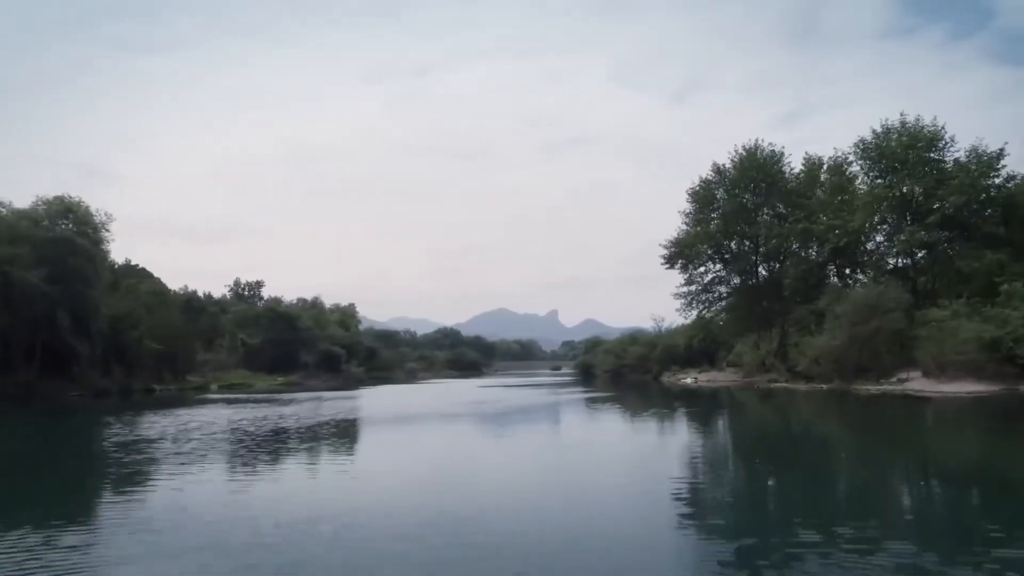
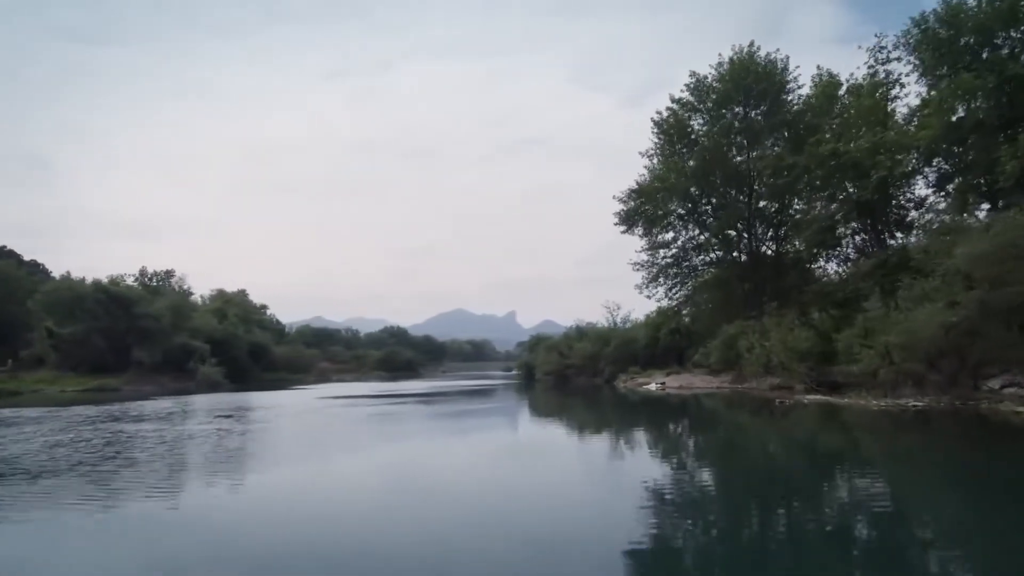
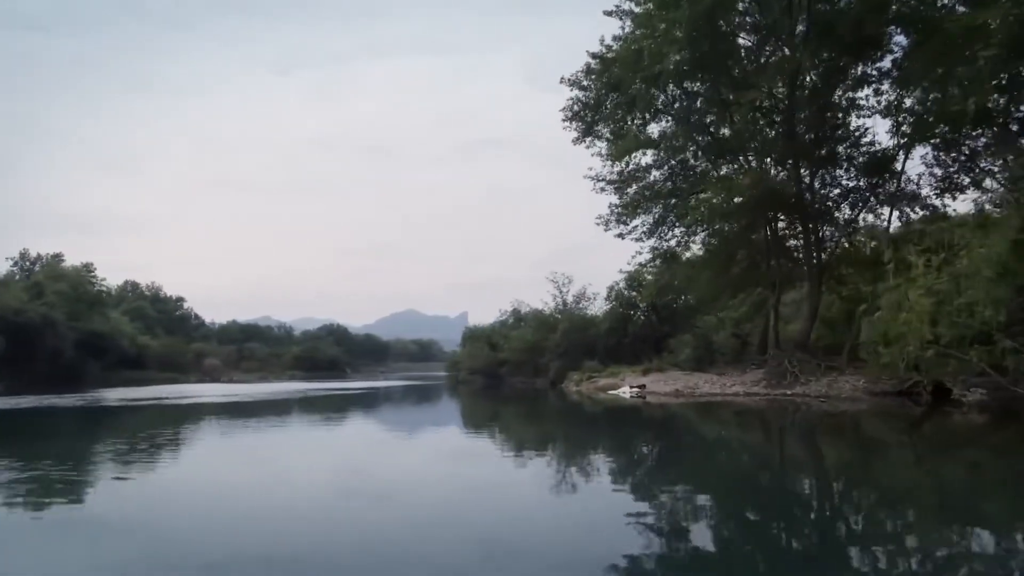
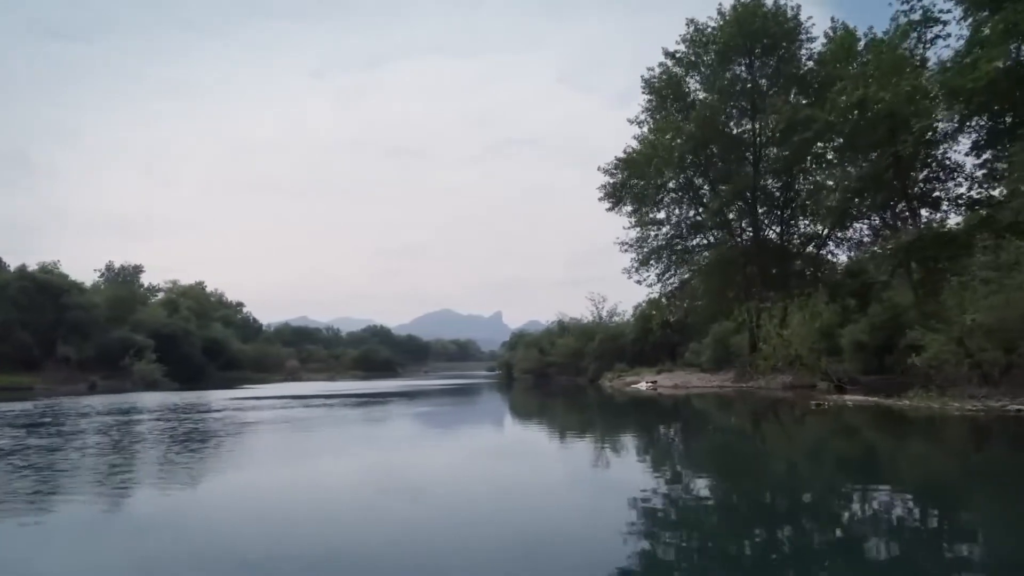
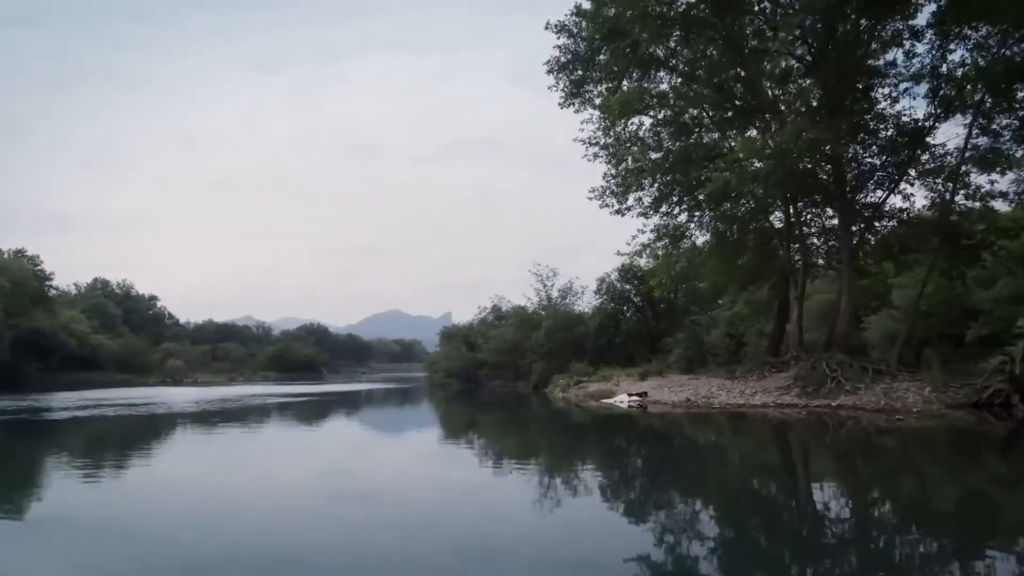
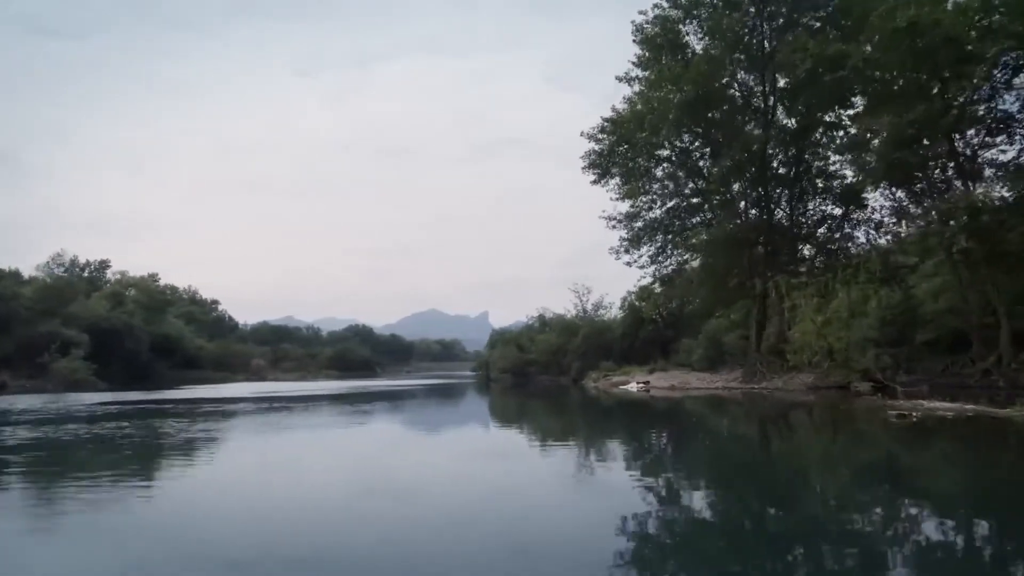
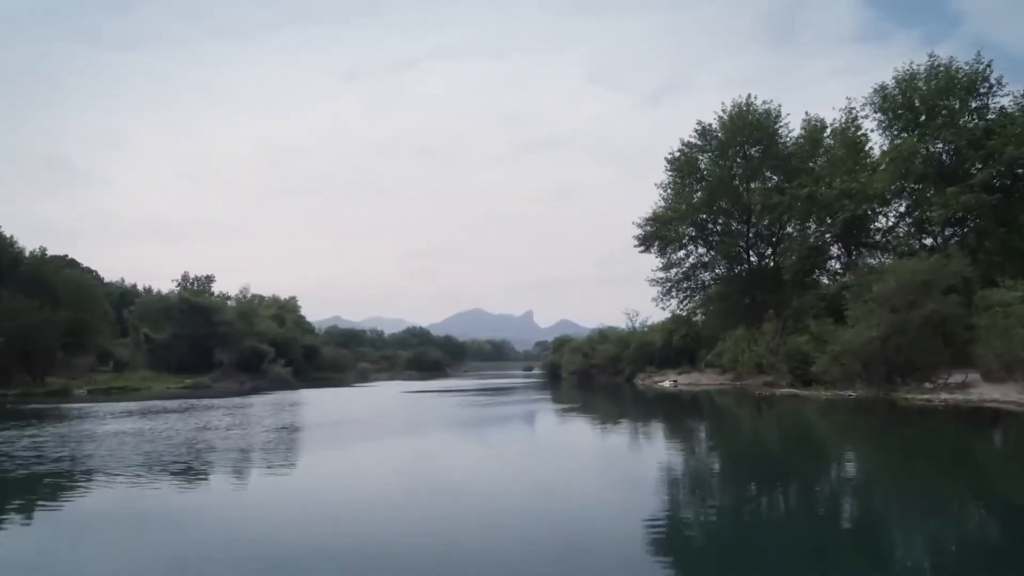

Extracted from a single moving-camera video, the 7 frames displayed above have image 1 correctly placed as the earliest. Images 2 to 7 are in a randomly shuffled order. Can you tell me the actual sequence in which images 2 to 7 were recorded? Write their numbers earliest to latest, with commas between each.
7, 2, 4, 6, 3, 5
